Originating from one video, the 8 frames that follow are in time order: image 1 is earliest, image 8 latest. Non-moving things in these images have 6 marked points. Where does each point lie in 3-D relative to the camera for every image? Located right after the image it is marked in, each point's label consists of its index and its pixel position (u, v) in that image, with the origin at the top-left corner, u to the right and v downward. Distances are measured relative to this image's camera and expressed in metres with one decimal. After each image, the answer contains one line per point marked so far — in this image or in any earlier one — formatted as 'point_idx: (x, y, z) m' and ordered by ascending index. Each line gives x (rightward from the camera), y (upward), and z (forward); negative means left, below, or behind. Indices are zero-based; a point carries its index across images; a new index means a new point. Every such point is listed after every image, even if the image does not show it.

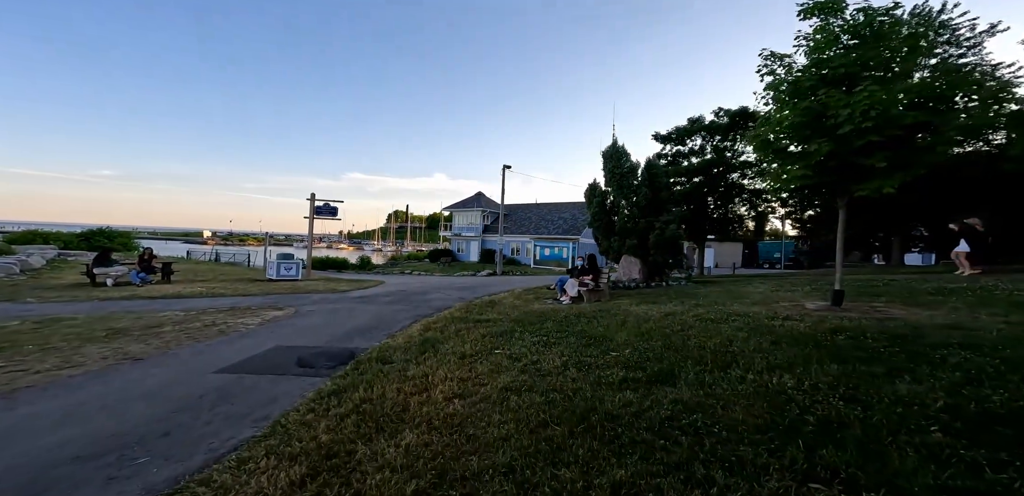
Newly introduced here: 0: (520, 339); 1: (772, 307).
0: (+0.1, -1.7, +8.2) m
1: (+5.2, -1.2, +8.9) m
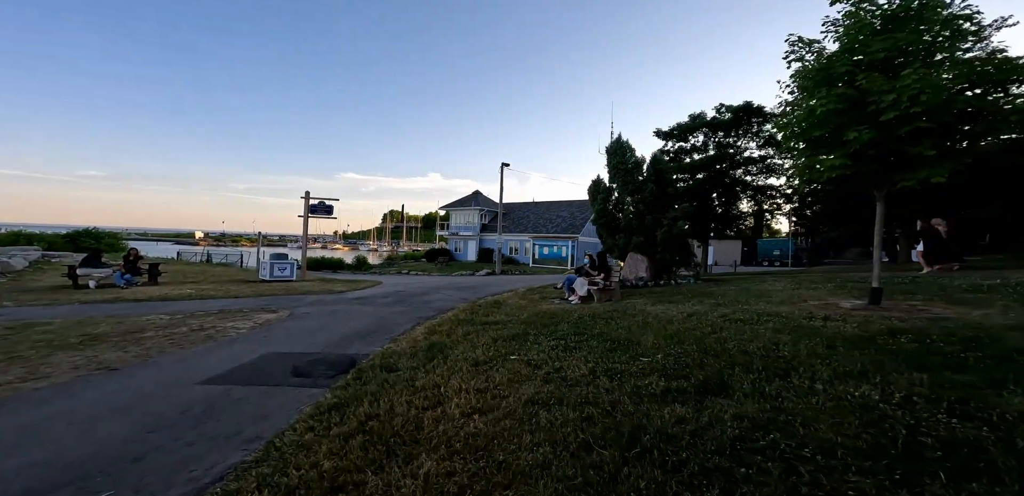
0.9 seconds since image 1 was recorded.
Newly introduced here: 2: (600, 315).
0: (+0.4, -1.6, +7.6) m
1: (+5.4, -1.1, +8.3) m
2: (+2.0, -1.5, +10.0) m
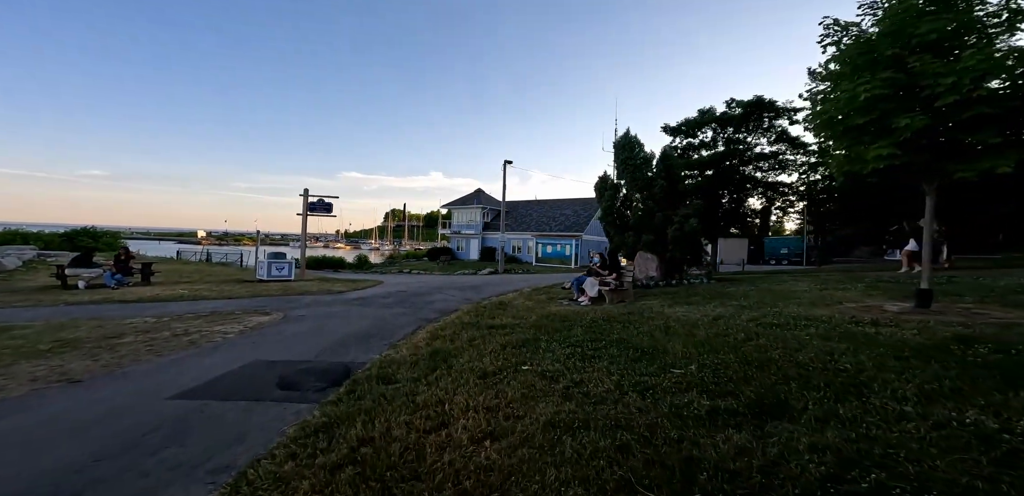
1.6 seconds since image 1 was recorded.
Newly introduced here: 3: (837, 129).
0: (+0.6, -1.6, +6.9) m
1: (+5.6, -1.0, +7.6) m
2: (+2.1, -1.5, +9.3) m
3: (+5.7, +2.1, +7.8) m
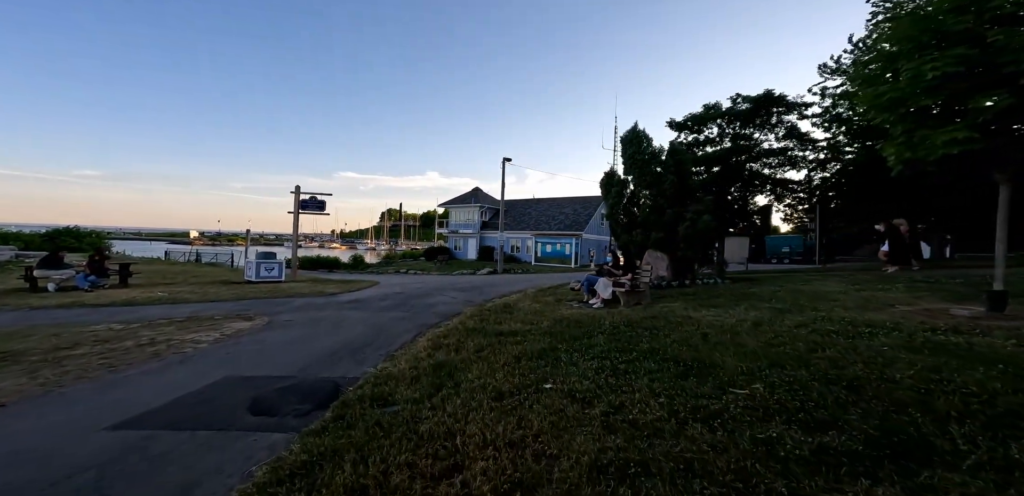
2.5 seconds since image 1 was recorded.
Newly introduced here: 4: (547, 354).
0: (+0.8, -1.5, +5.9) m
1: (+5.8, -1.0, +6.7) m
2: (+2.3, -1.4, +8.3) m
3: (+5.9, +2.1, +6.8) m
4: (+0.5, -1.6, +6.6) m
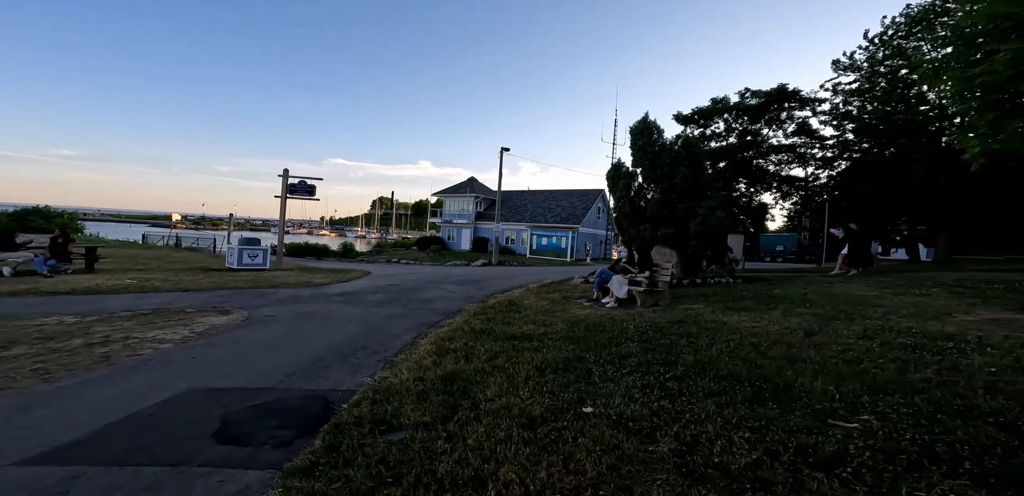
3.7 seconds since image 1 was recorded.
0: (+1.1, -1.5, +5.0) m
1: (+6.1, -1.0, +5.8) m
2: (+2.6, -1.3, +7.4) m
3: (+6.2, +2.1, +6.0) m
4: (+0.8, -1.5, +5.6) m
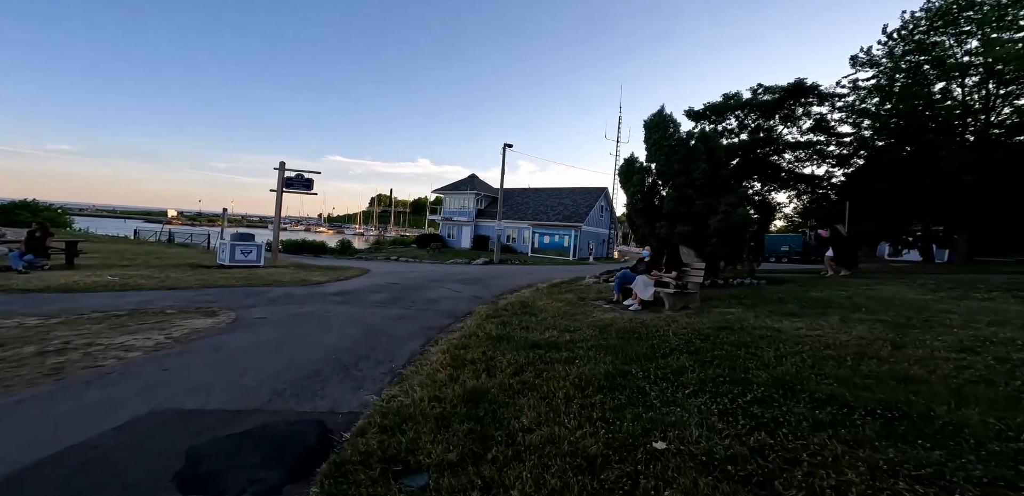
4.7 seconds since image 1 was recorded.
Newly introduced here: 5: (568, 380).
0: (+1.4, -1.4, +4.1) m
1: (+6.5, -1.0, +4.9) m
2: (+2.9, -1.3, +6.5) m
3: (+6.6, +2.1, +5.1) m
4: (+1.2, -1.4, +4.7) m
5: (+0.6, -1.4, +5.0) m
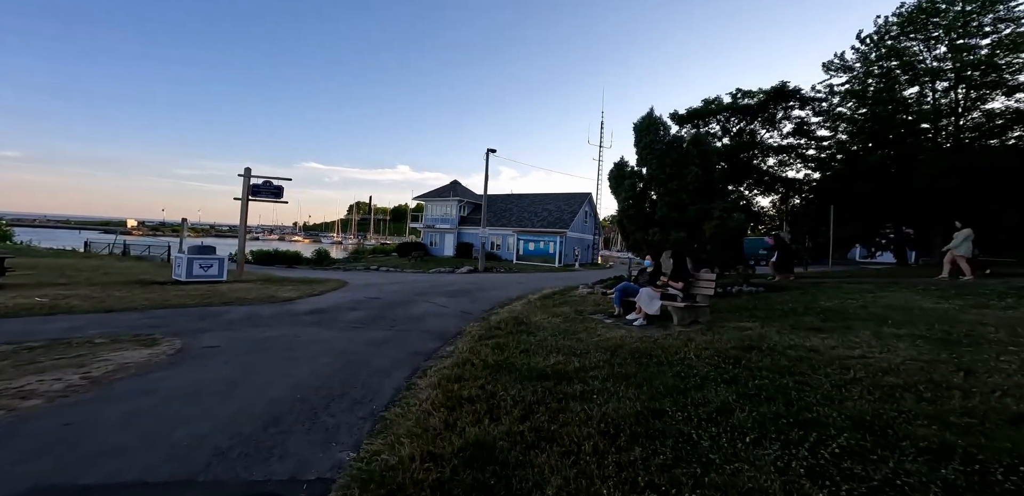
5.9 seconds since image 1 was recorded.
0: (+1.6, -1.5, +3.2) m
1: (+6.6, -1.1, +4.3) m
2: (+3.0, -1.4, +5.7) m
3: (+6.7, +2.0, +4.5) m
4: (+1.3, -1.5, +3.8) m
5: (+0.7, -1.6, +4.1) m
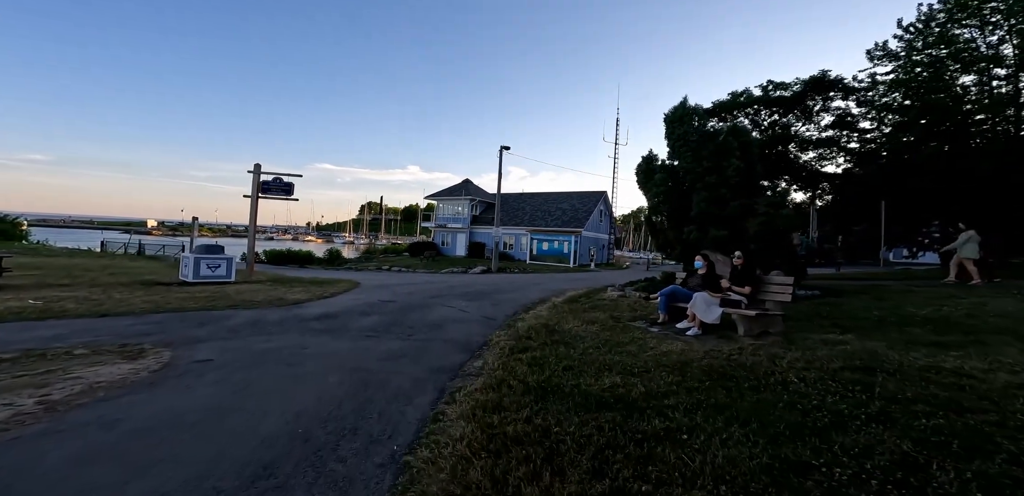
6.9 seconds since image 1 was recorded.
0: (+2.1, -1.5, +2.0) m
1: (+7.1, -1.0, +3.0) m
2: (+3.5, -1.4, +4.5) m
3: (+7.2, +2.1, +3.2) m
4: (+1.8, -1.5, +2.6) m
5: (+1.2, -1.5, +2.9) m
